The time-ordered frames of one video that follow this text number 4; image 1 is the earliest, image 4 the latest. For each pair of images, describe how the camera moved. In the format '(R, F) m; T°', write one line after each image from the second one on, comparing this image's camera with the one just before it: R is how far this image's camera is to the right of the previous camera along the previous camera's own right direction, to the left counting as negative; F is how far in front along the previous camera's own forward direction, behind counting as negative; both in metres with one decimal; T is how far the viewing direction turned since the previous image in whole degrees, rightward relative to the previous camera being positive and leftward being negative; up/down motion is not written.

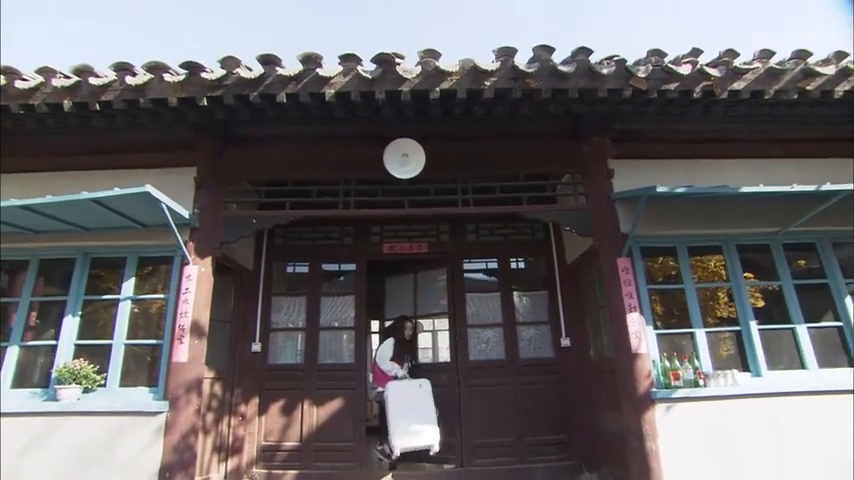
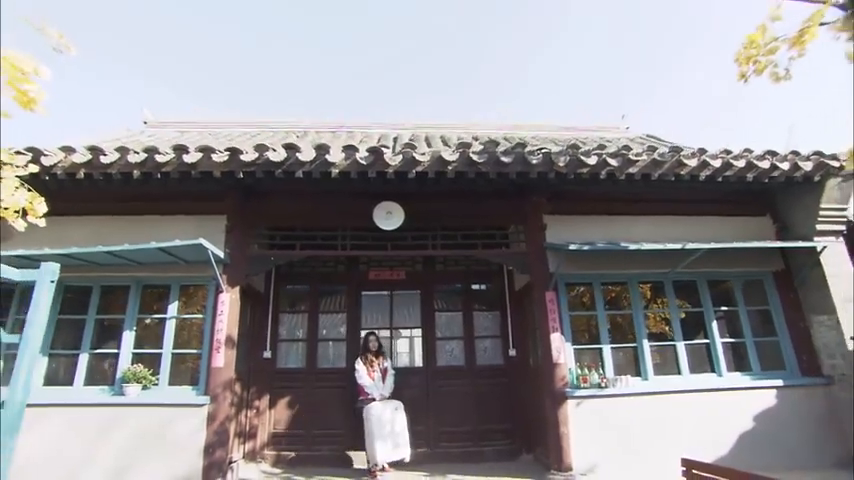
(0.0, -1.3) m; +2°
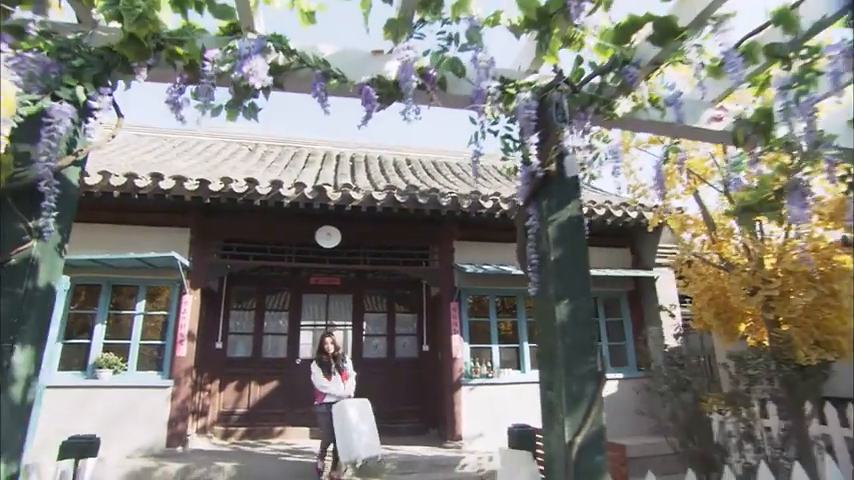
(+0.1, -1.3) m; +7°
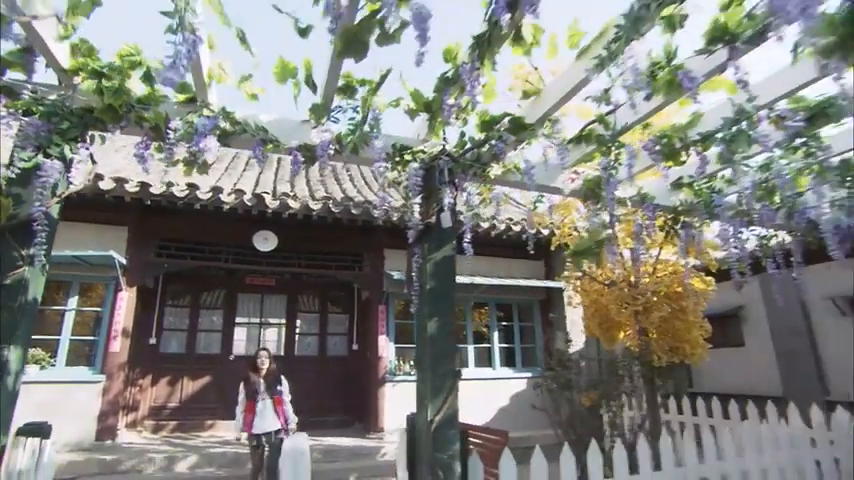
(+0.1, -0.6) m; +6°
